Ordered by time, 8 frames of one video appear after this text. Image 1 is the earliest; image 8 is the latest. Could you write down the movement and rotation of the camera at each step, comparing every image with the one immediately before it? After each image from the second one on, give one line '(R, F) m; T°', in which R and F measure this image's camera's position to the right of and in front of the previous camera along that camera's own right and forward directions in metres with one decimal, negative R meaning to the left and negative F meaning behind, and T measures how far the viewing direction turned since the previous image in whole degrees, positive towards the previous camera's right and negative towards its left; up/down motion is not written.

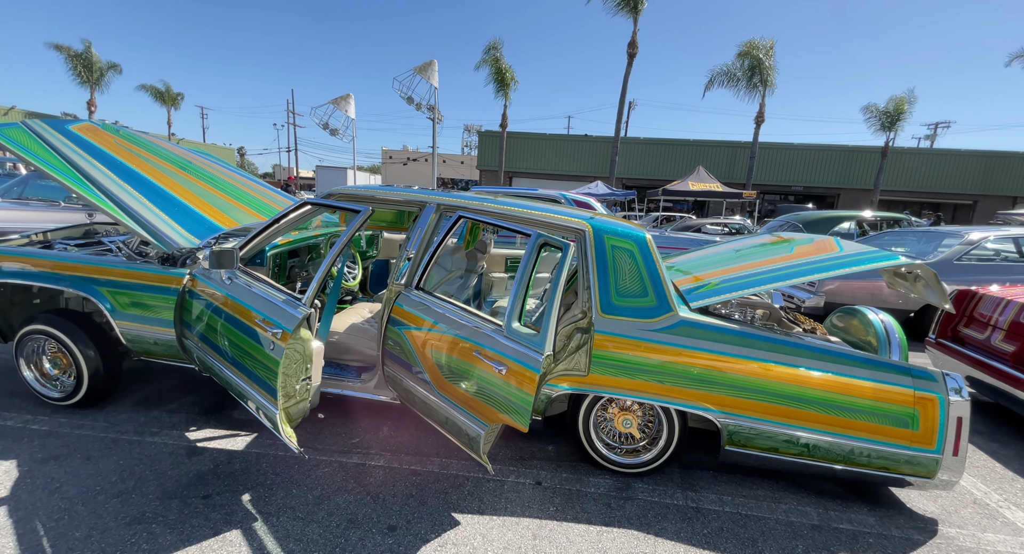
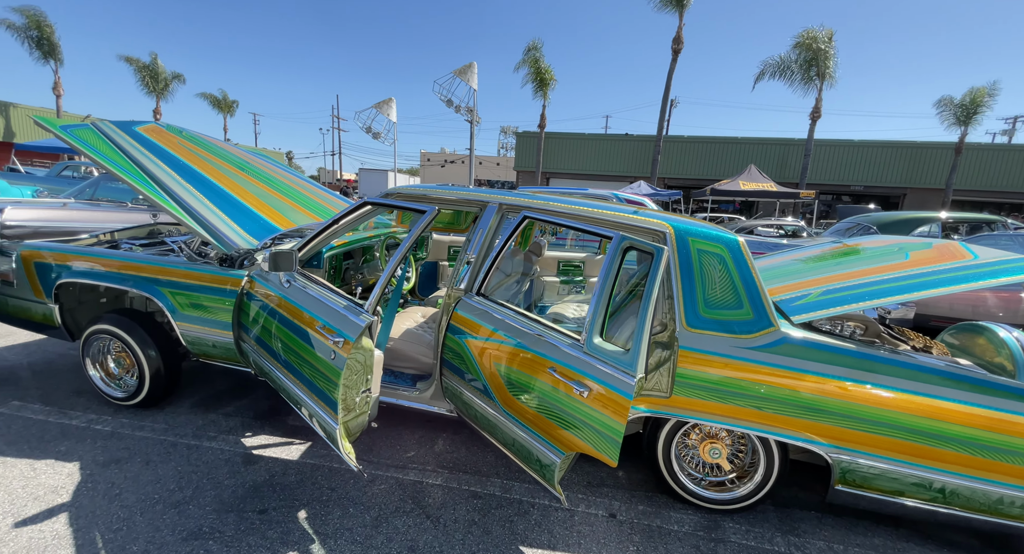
(-0.2, +0.2) m; -5°
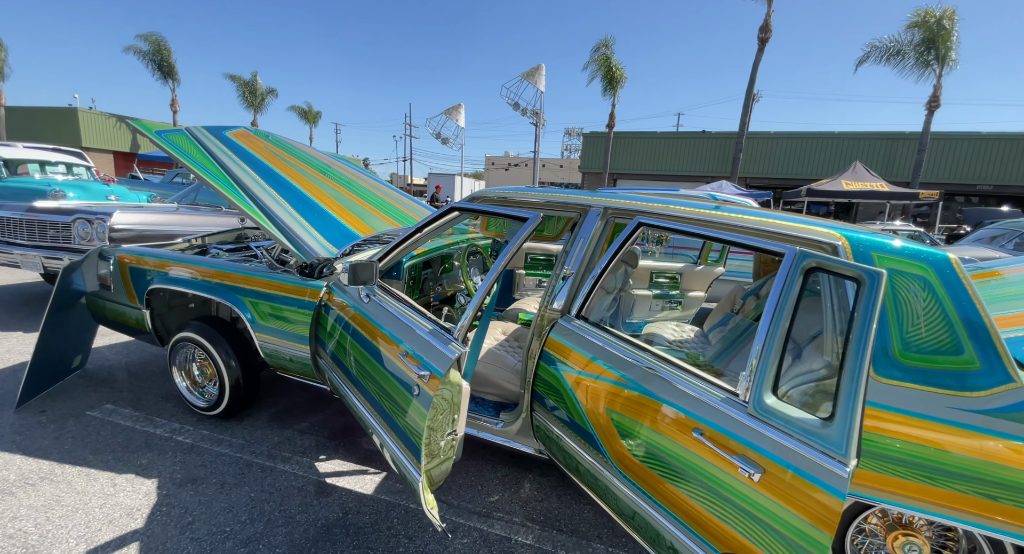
(-0.3, +0.4) m; -8°
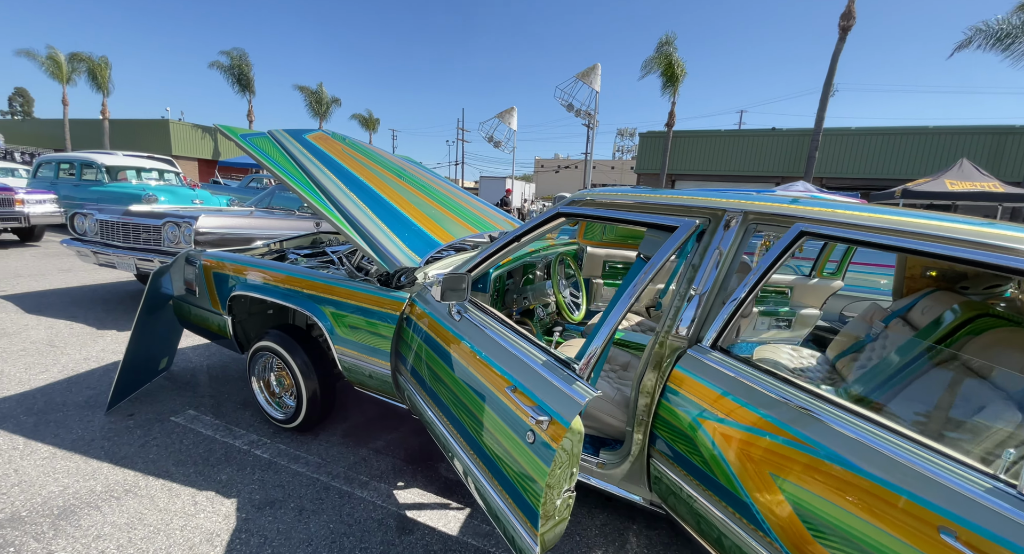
(-0.3, +0.3) m; -6°
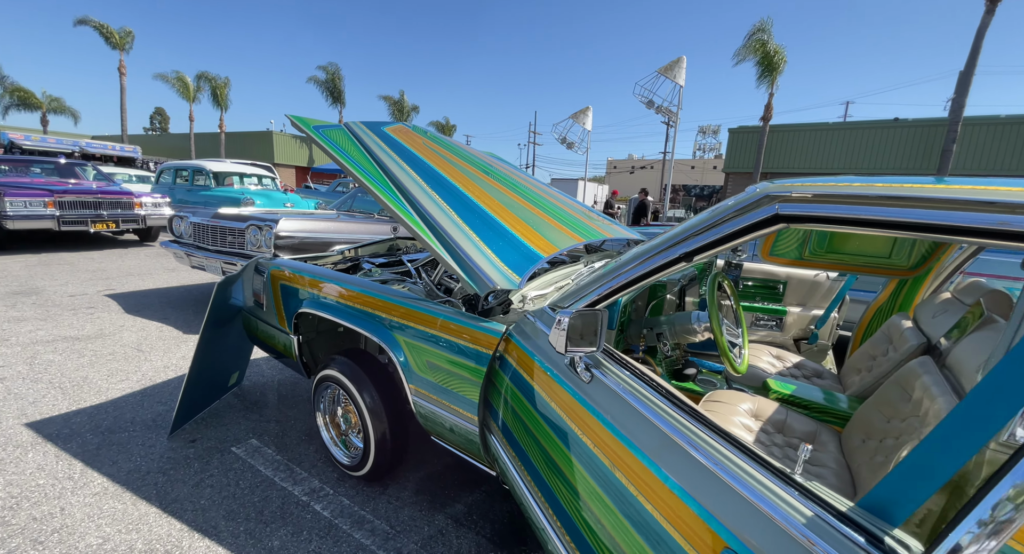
(-0.3, +0.6) m; -9°
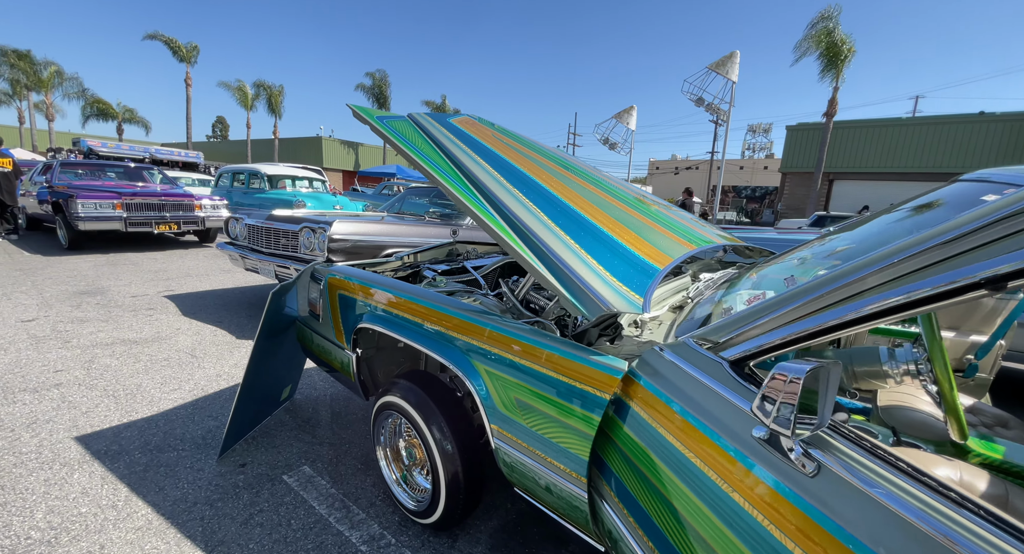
(-0.3, +0.4) m; -5°
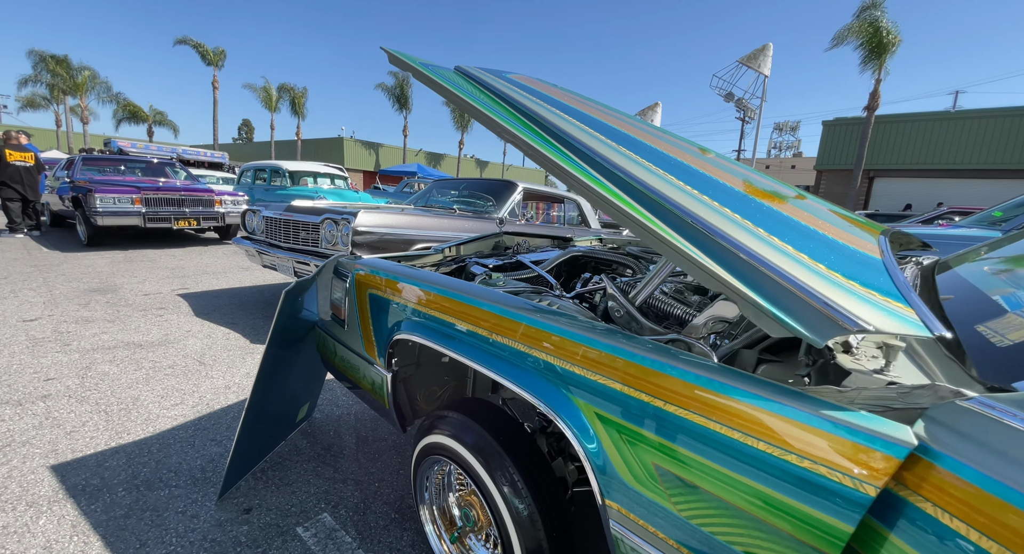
(-0.3, +0.5) m; -2°
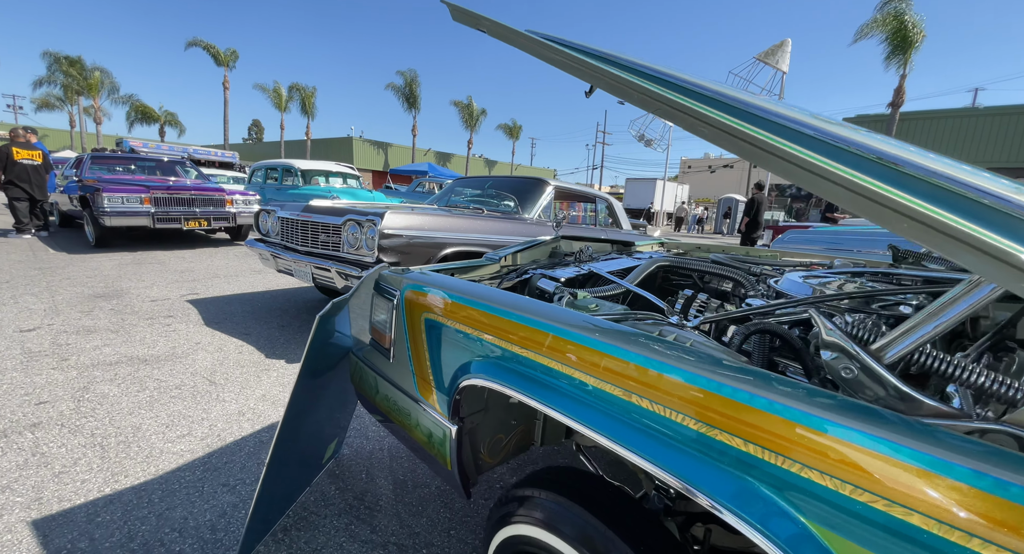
(-0.3, +0.4) m; -1°
